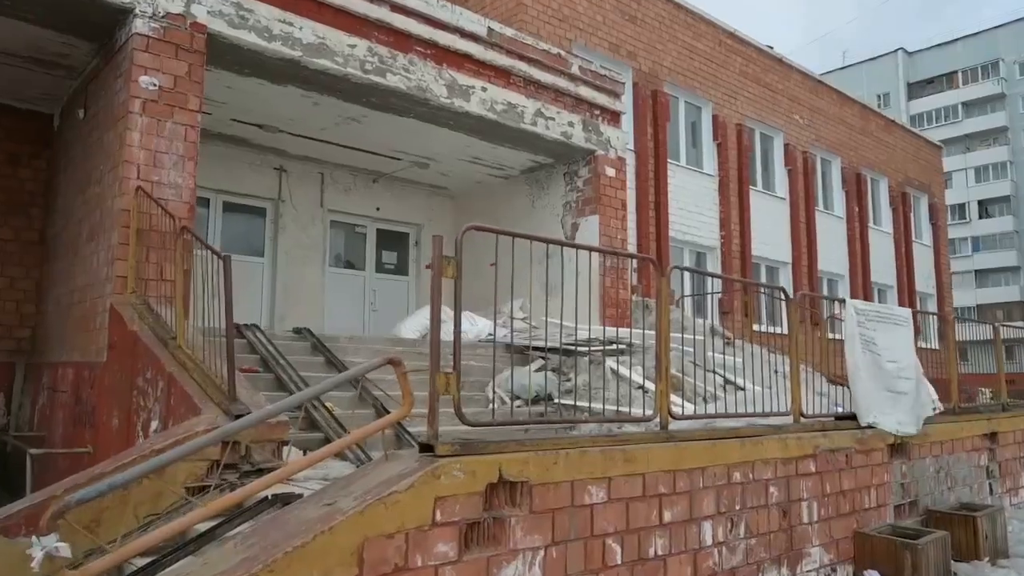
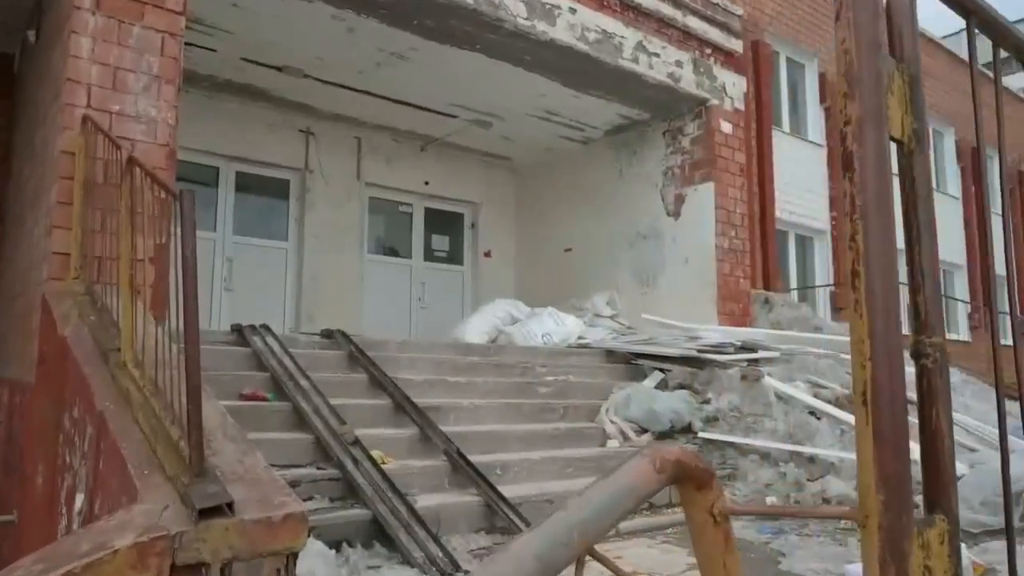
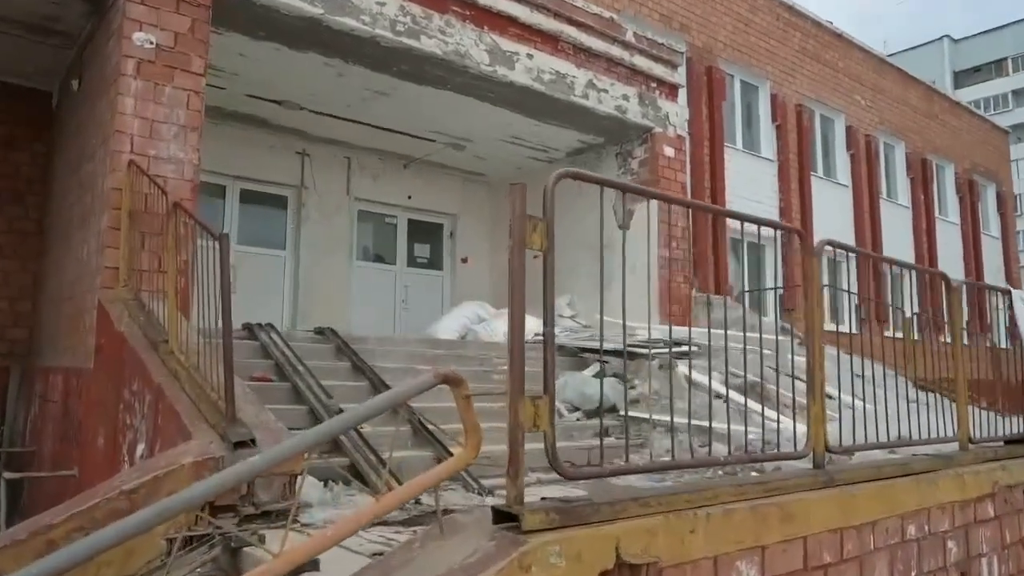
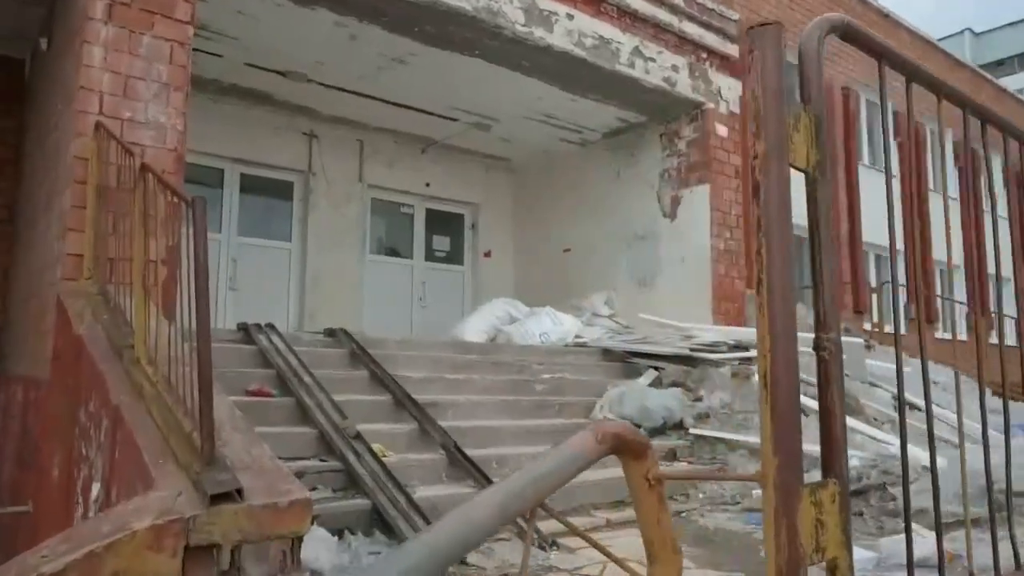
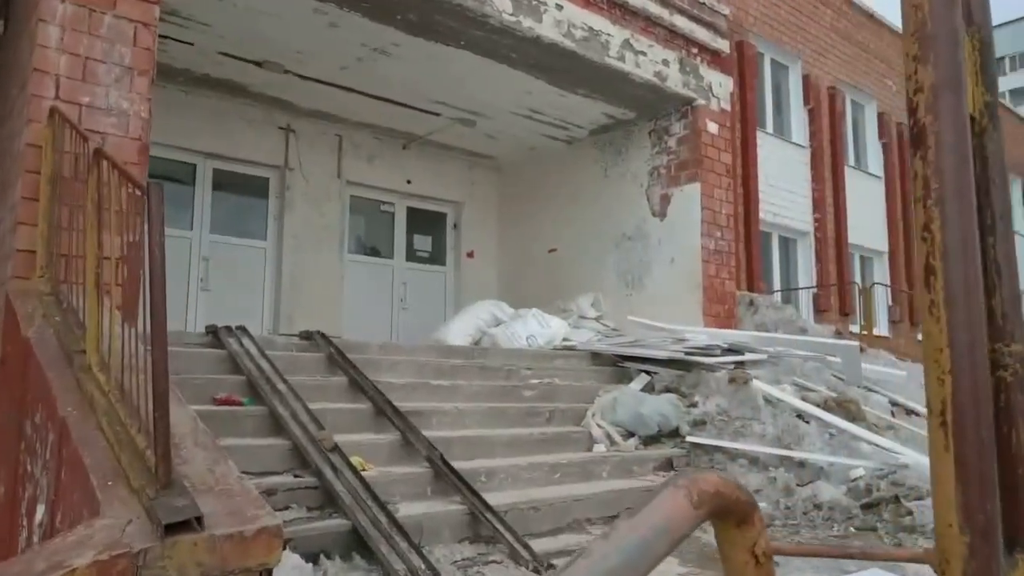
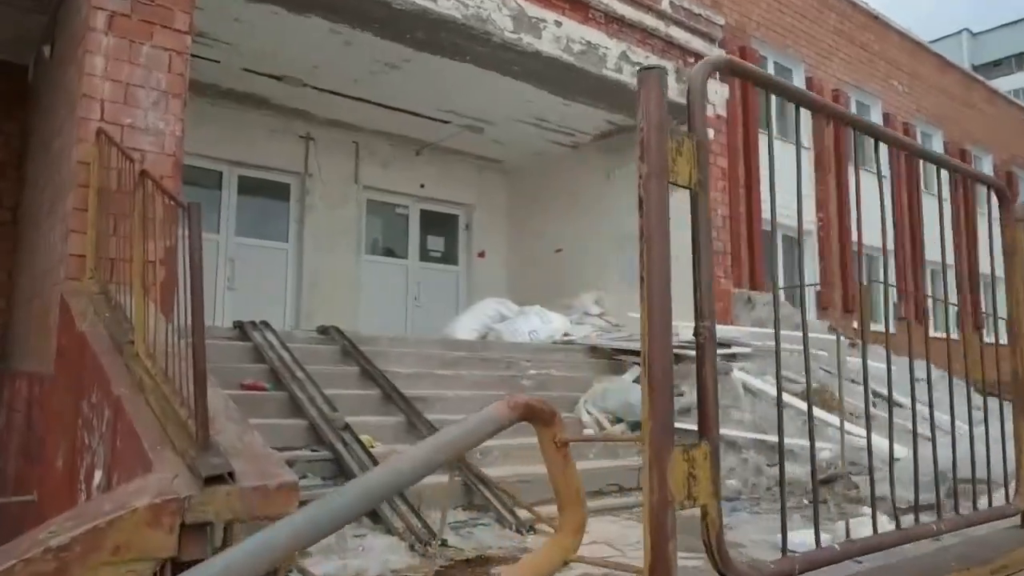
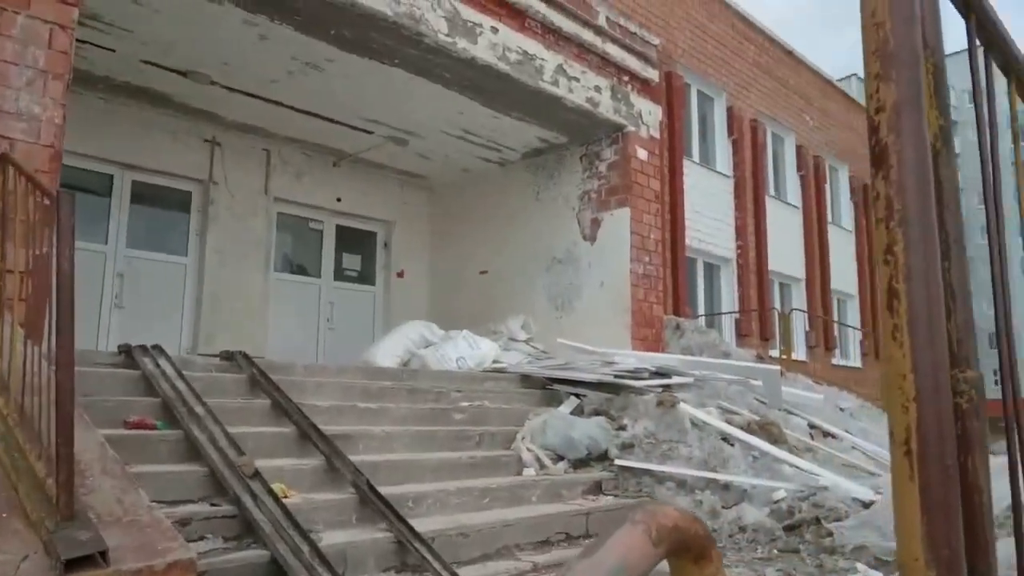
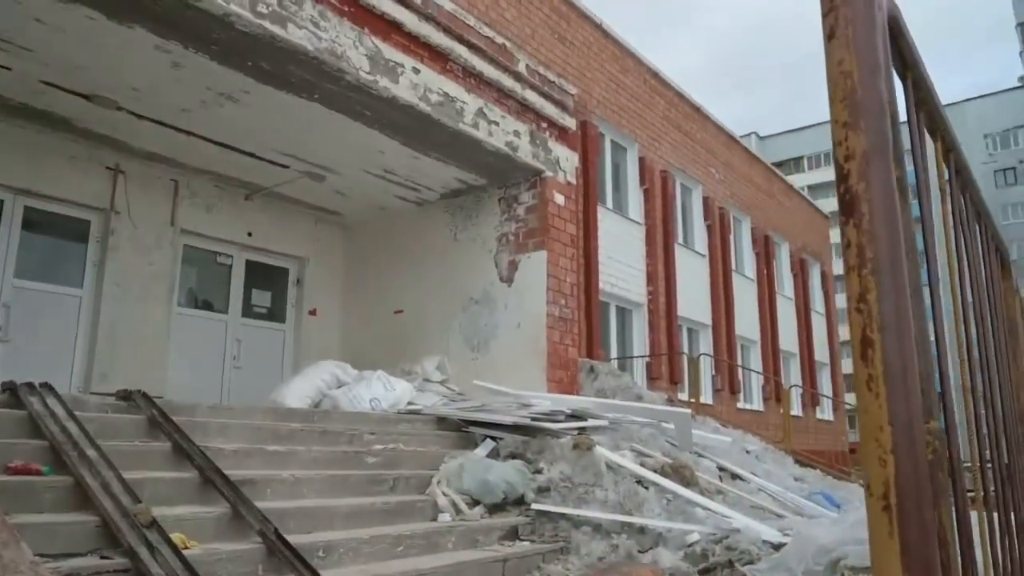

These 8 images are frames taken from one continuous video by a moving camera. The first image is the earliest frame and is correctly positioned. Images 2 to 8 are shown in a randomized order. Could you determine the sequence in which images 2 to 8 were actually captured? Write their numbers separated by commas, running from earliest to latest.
3, 6, 4, 2, 5, 7, 8
